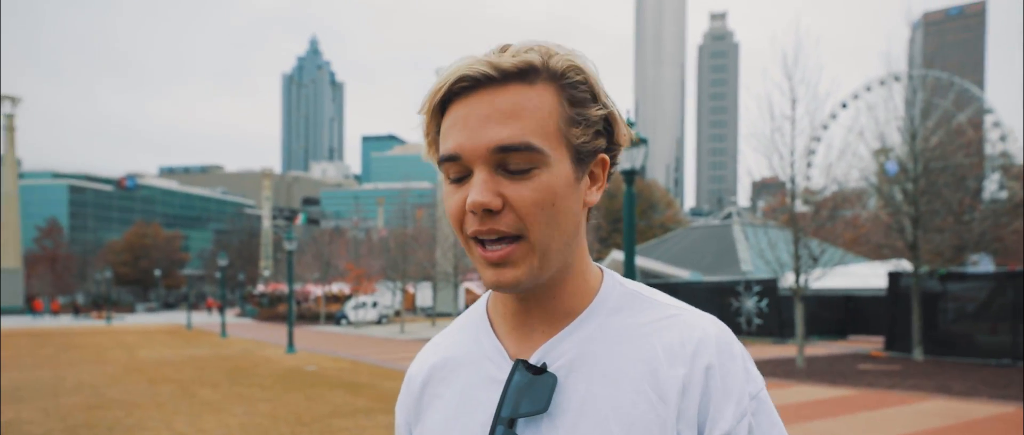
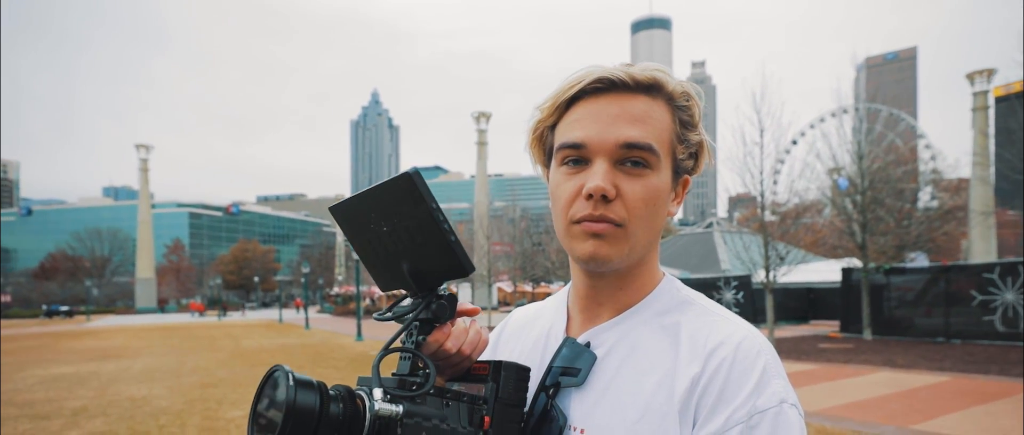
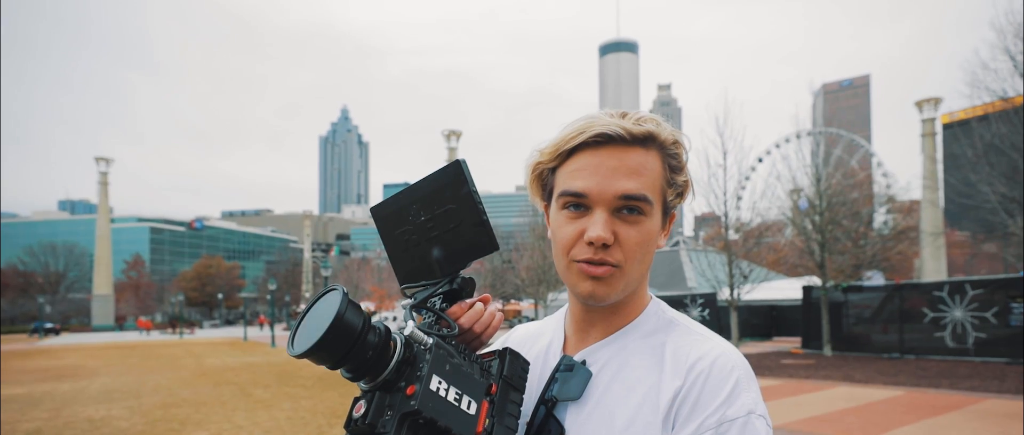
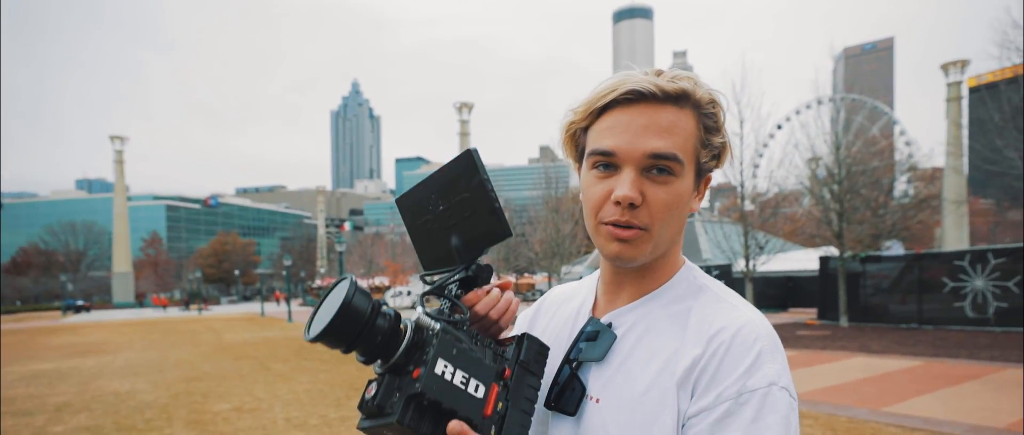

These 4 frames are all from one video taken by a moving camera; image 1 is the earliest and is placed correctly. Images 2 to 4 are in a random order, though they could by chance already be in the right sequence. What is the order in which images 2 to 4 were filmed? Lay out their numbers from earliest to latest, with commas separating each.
4, 3, 2
